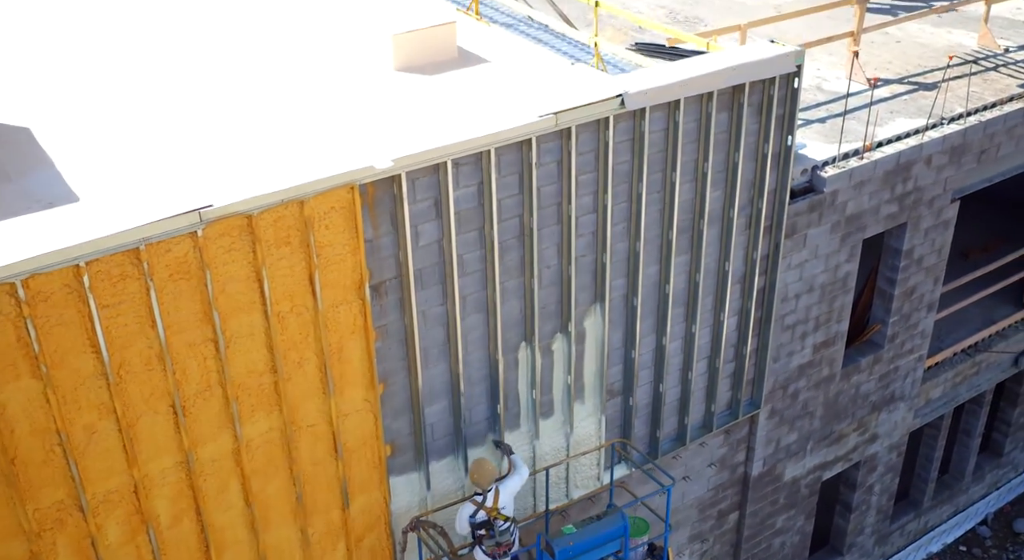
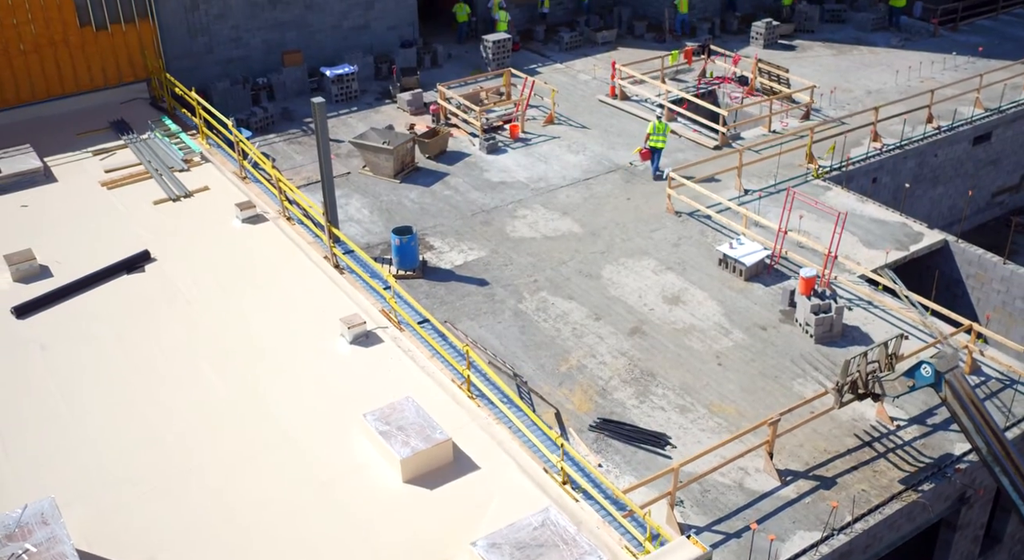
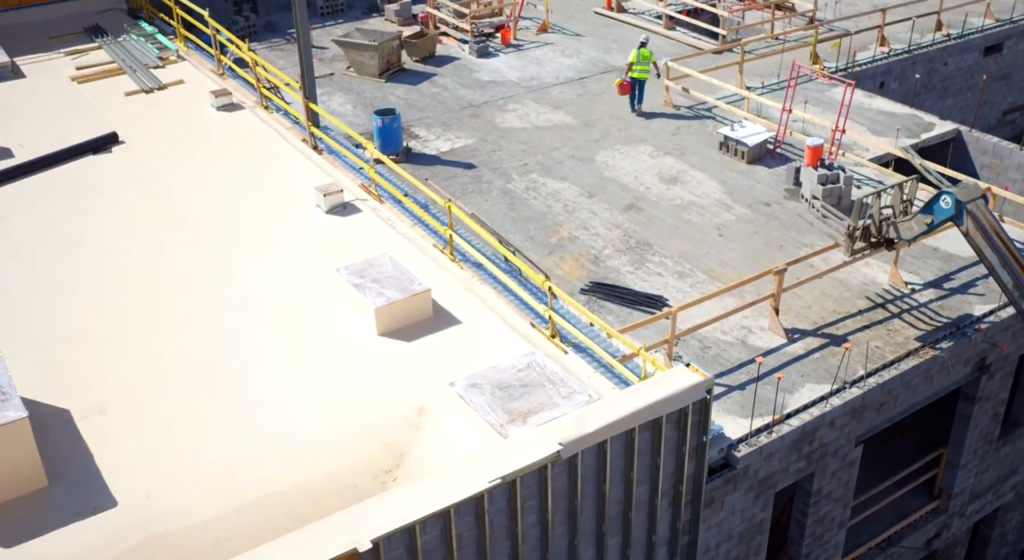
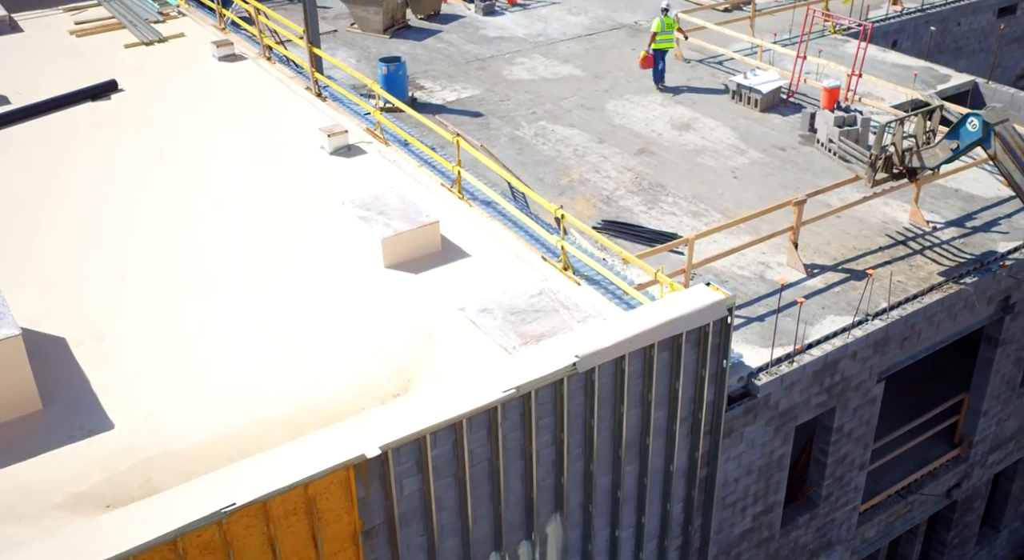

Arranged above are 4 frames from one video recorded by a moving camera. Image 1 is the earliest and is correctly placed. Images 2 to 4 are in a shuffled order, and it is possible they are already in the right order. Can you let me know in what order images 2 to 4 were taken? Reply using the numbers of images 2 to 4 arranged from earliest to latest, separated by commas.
4, 3, 2
